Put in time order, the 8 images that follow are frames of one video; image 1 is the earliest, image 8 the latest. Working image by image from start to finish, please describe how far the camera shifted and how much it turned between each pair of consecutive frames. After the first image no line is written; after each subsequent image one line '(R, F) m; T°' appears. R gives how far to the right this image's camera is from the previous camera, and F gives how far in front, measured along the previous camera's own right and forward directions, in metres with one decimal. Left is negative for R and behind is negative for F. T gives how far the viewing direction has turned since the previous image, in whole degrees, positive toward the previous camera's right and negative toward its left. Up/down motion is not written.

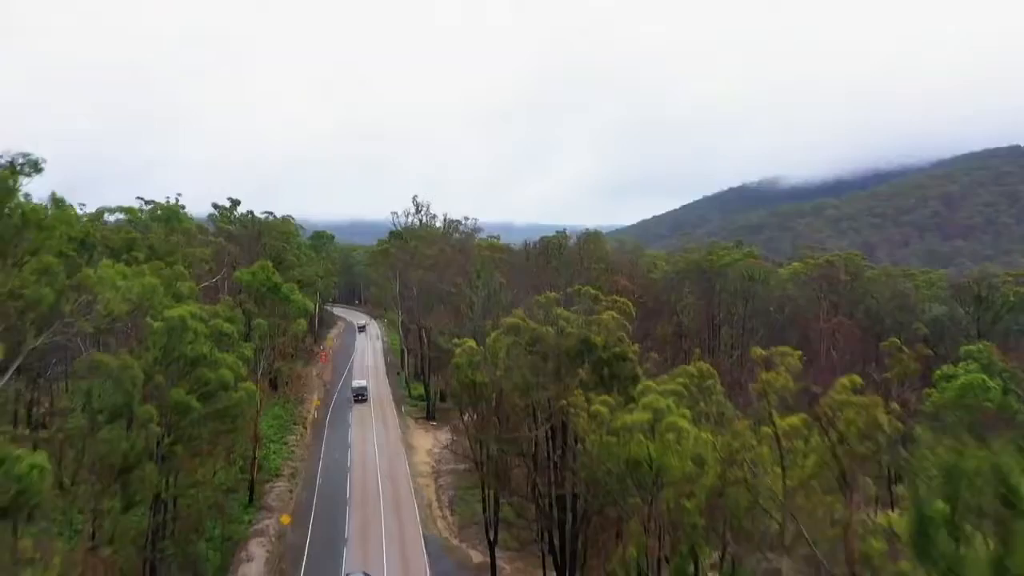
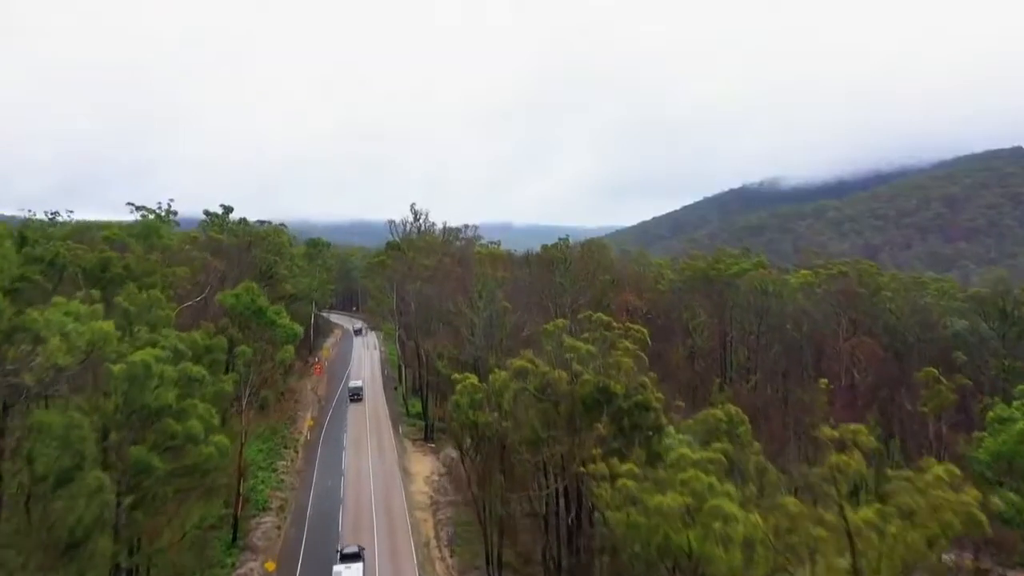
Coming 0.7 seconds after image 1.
(-0.1, +1.9) m; 0°
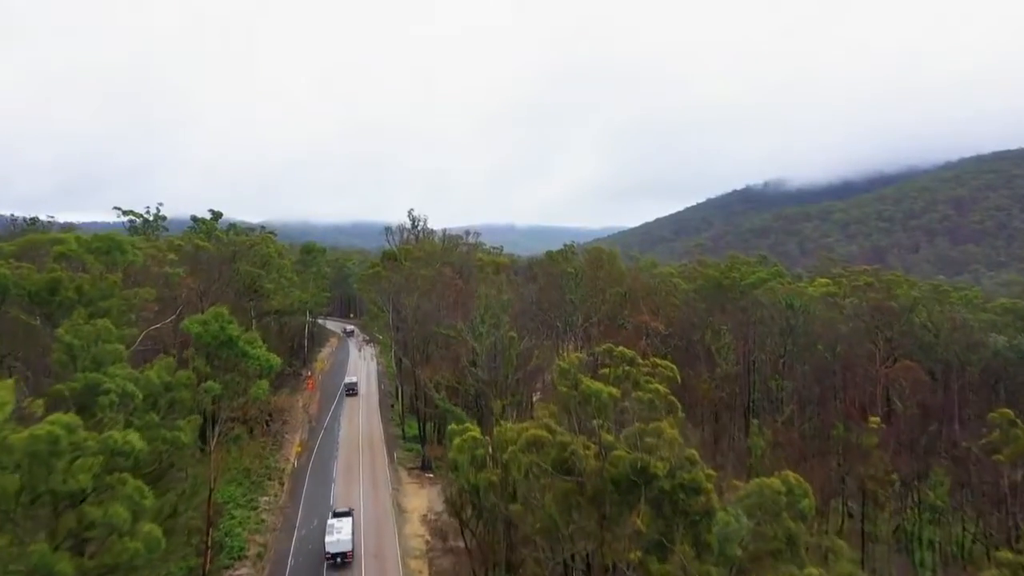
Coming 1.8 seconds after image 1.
(-0.1, +3.1) m; 0°
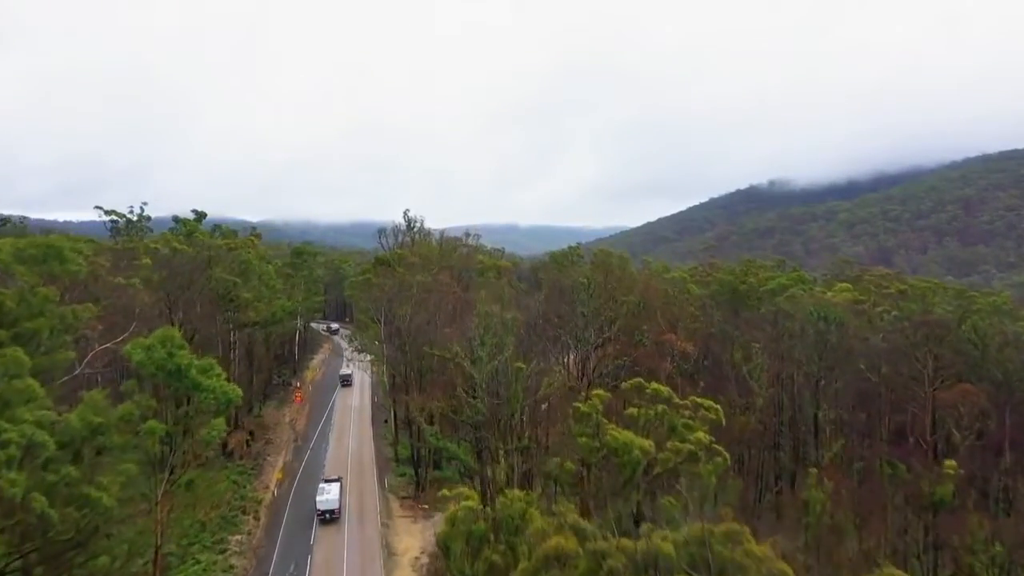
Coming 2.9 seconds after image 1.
(-0.1, +3.6) m; 0°
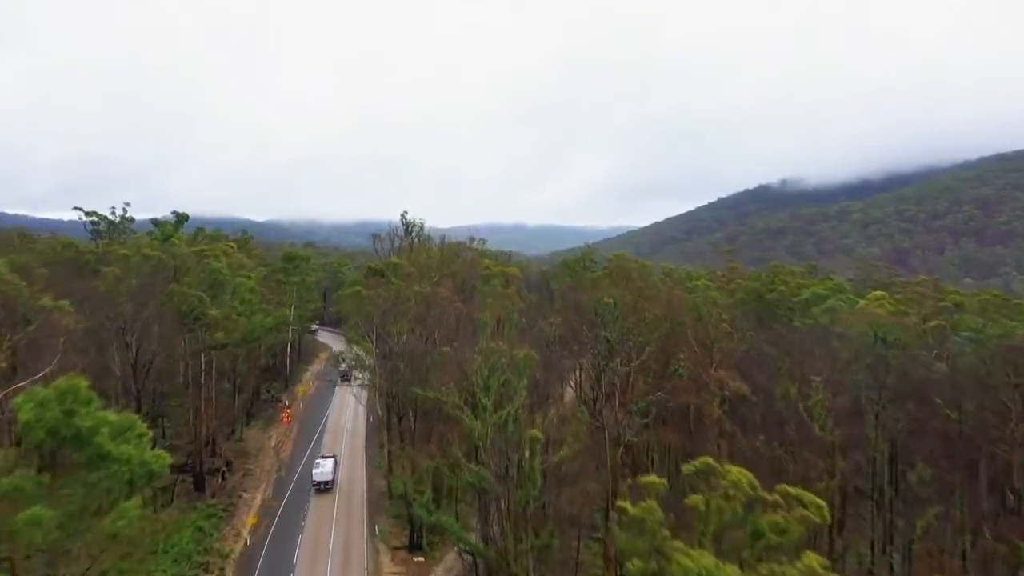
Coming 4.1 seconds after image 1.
(-0.1, +4.5) m; 0°
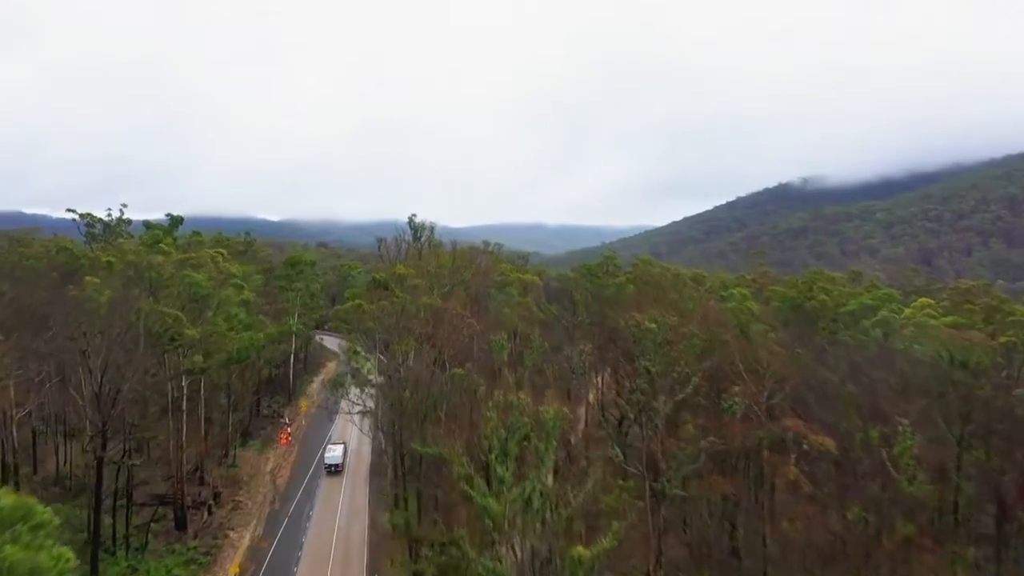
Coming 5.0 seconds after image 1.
(-0.2, +3.8) m; -1°
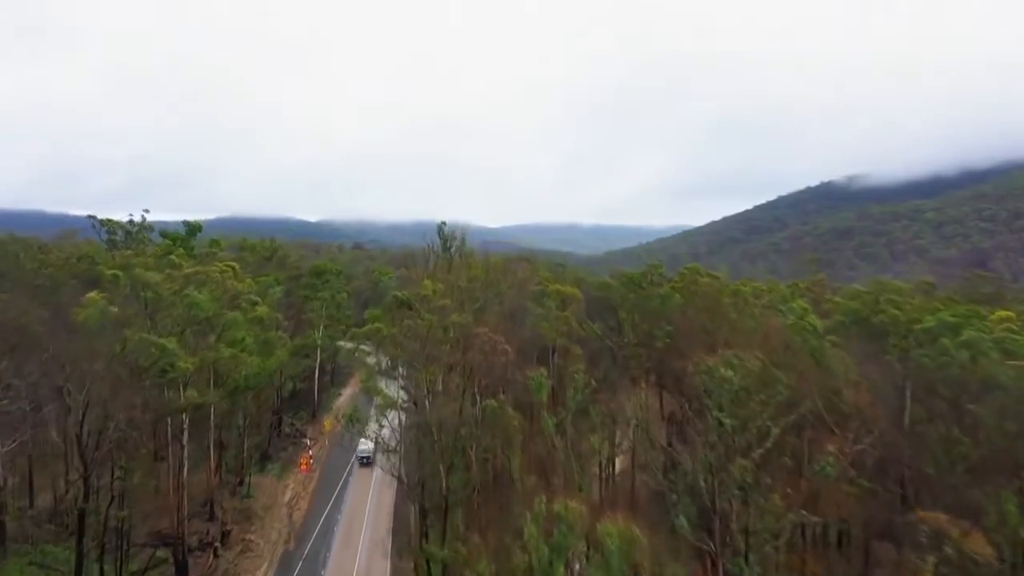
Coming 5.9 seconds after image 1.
(-0.1, +3.5) m; -3°
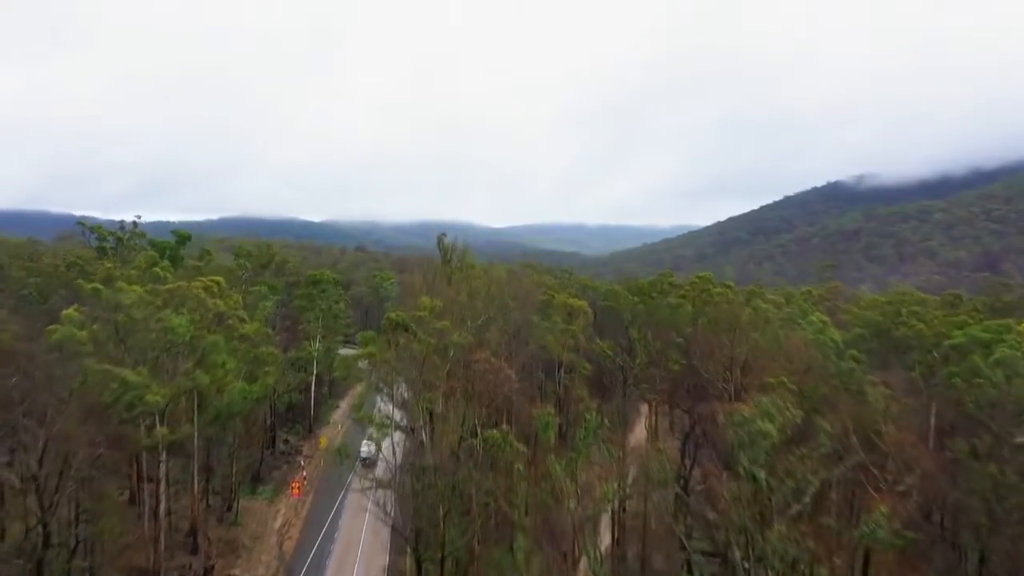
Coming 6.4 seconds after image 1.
(0.0, +2.1) m; 0°
